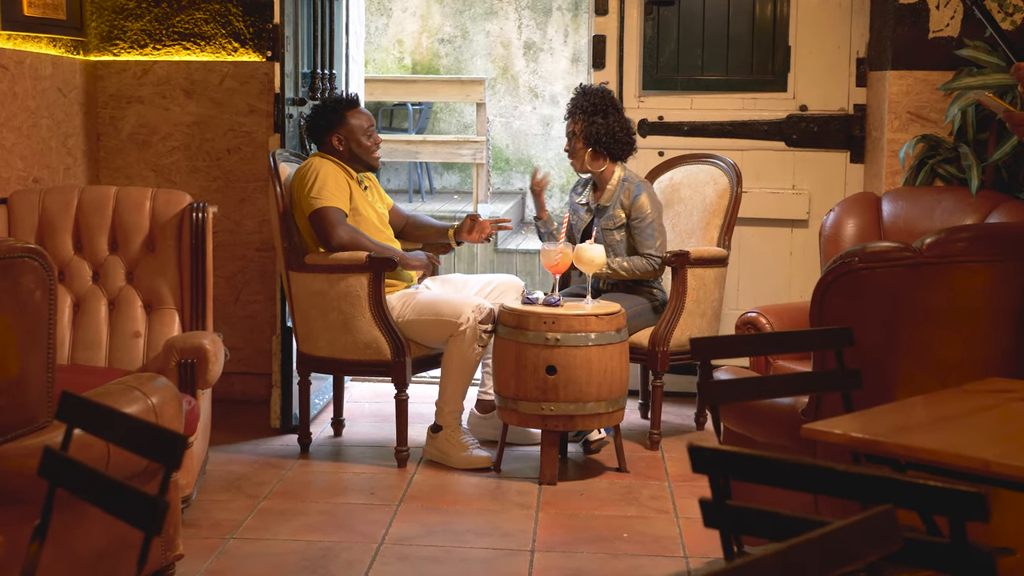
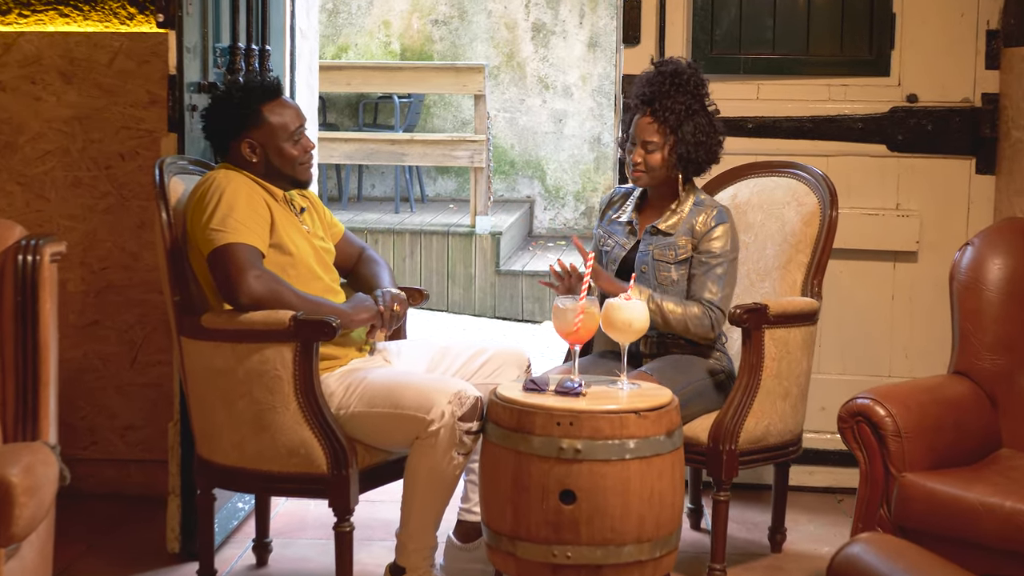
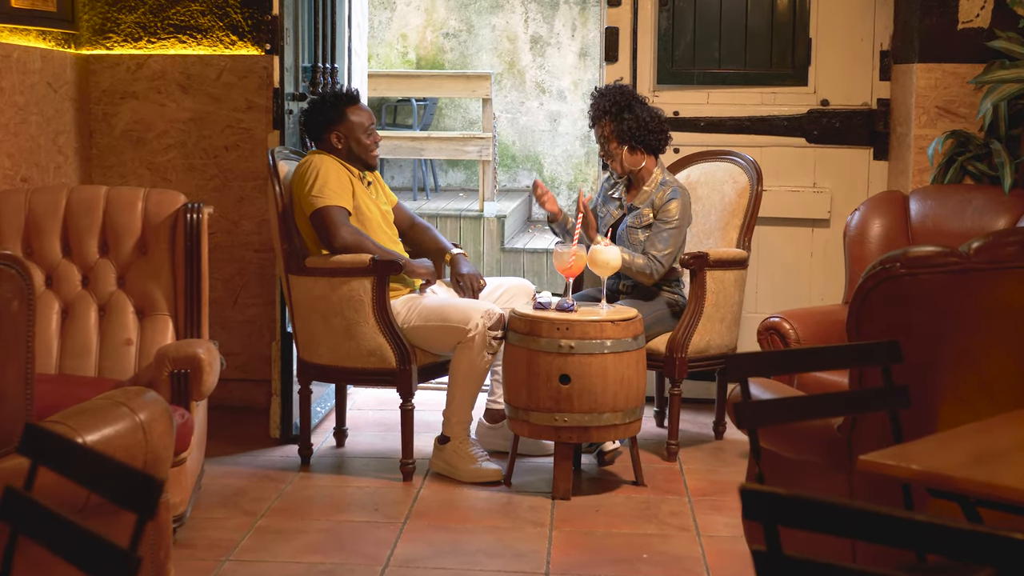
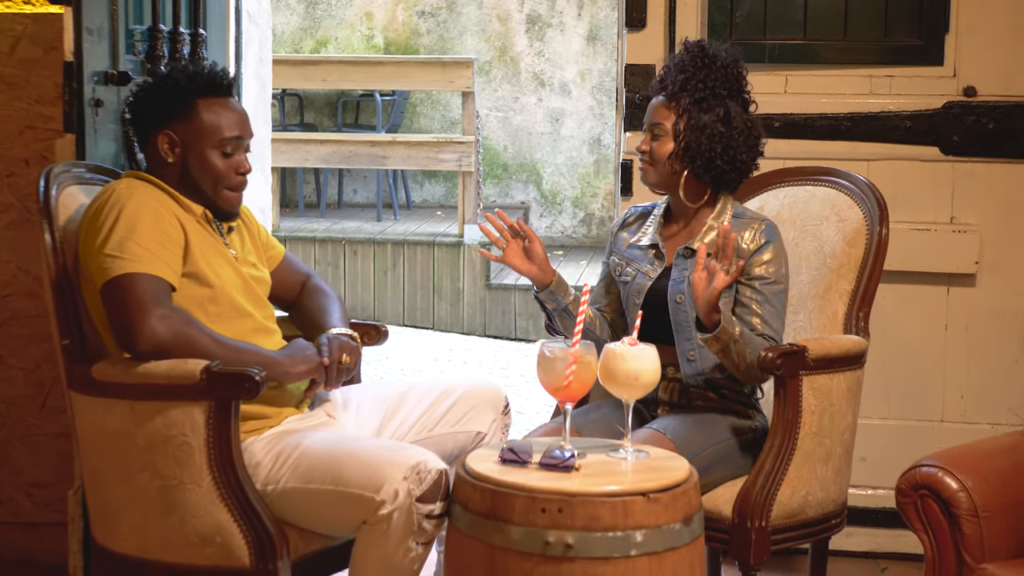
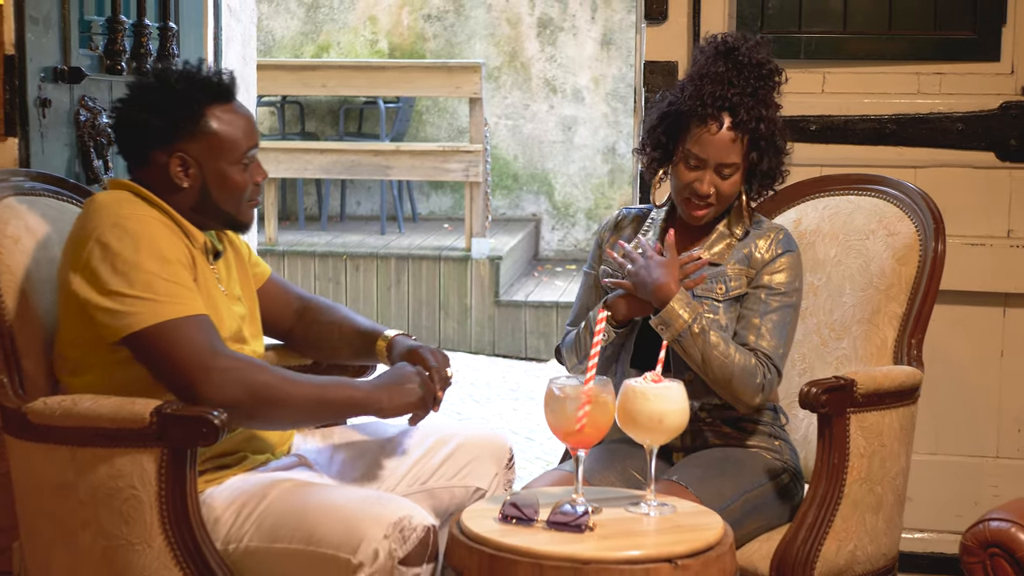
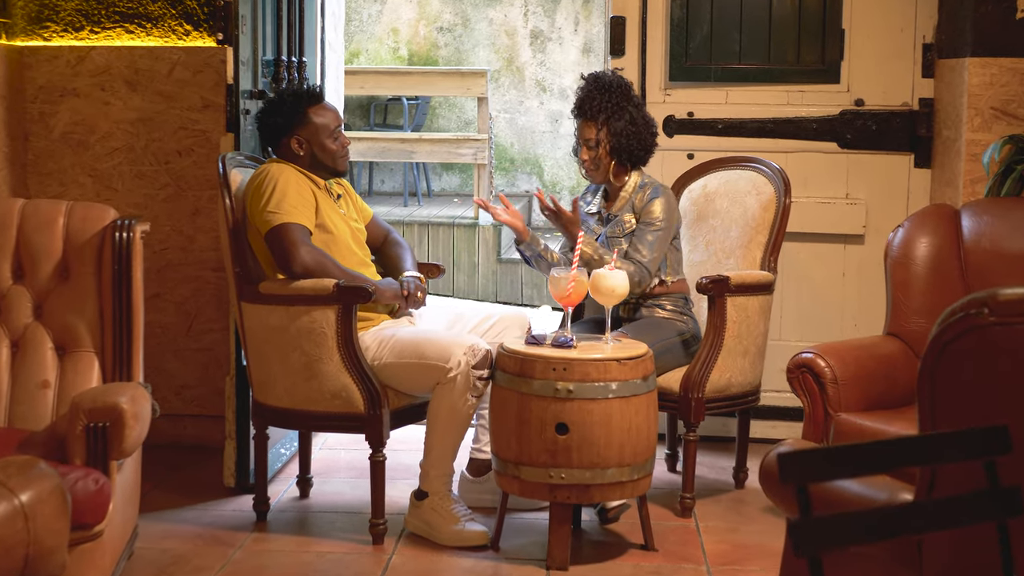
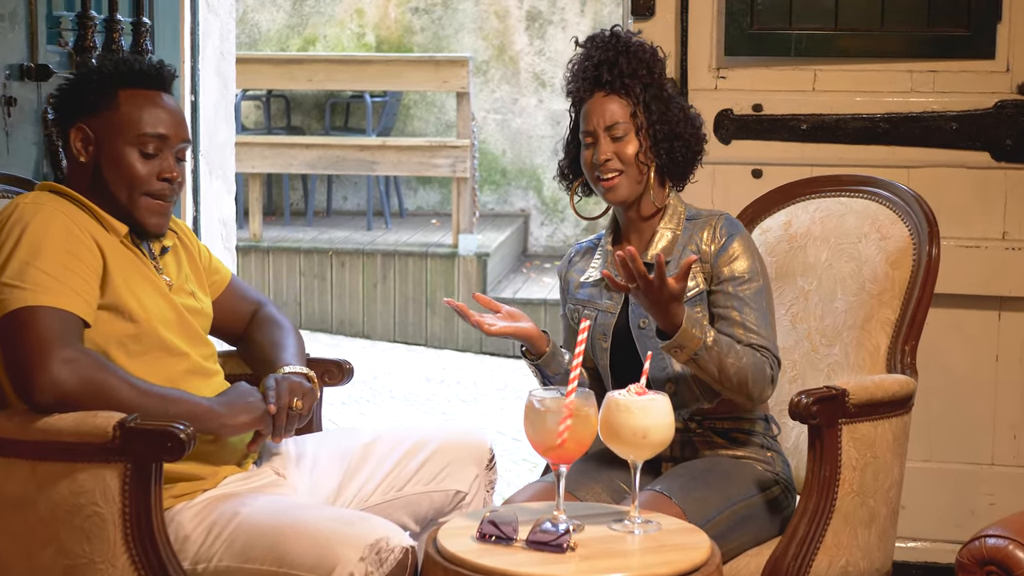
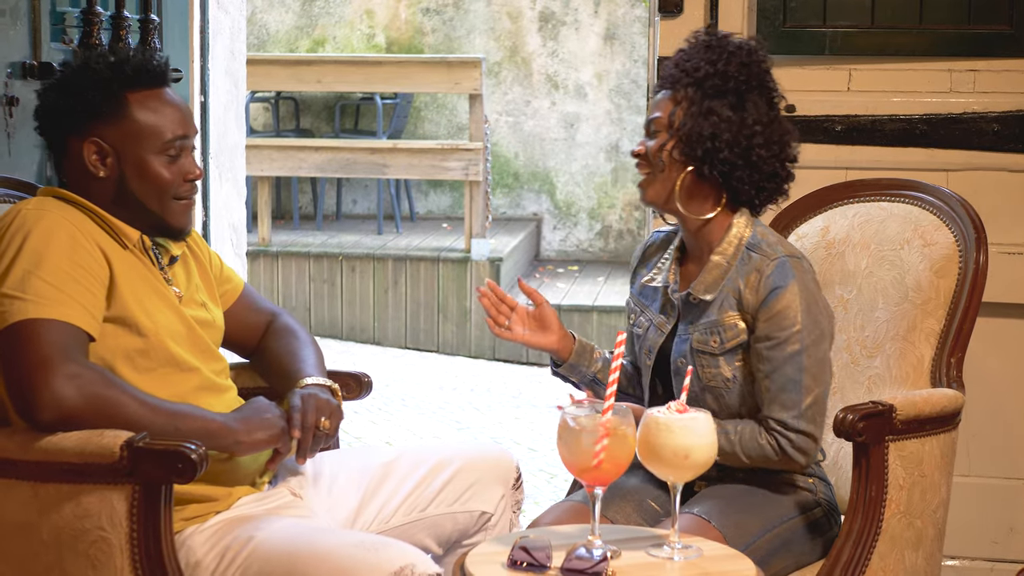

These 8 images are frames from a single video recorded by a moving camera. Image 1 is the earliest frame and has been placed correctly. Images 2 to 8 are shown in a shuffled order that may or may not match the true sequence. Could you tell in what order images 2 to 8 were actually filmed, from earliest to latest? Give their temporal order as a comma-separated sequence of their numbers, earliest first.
3, 6, 2, 4, 7, 8, 5
